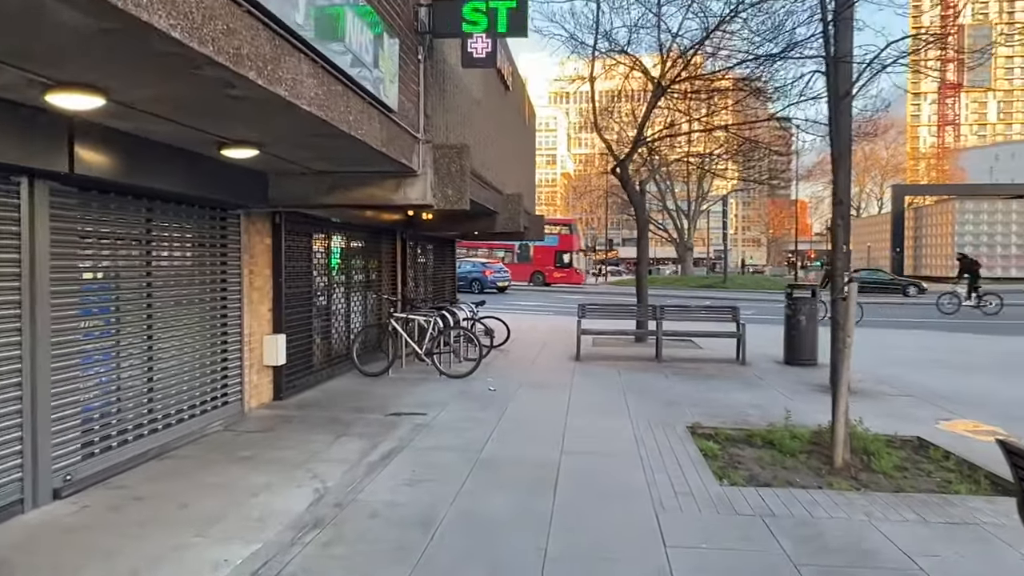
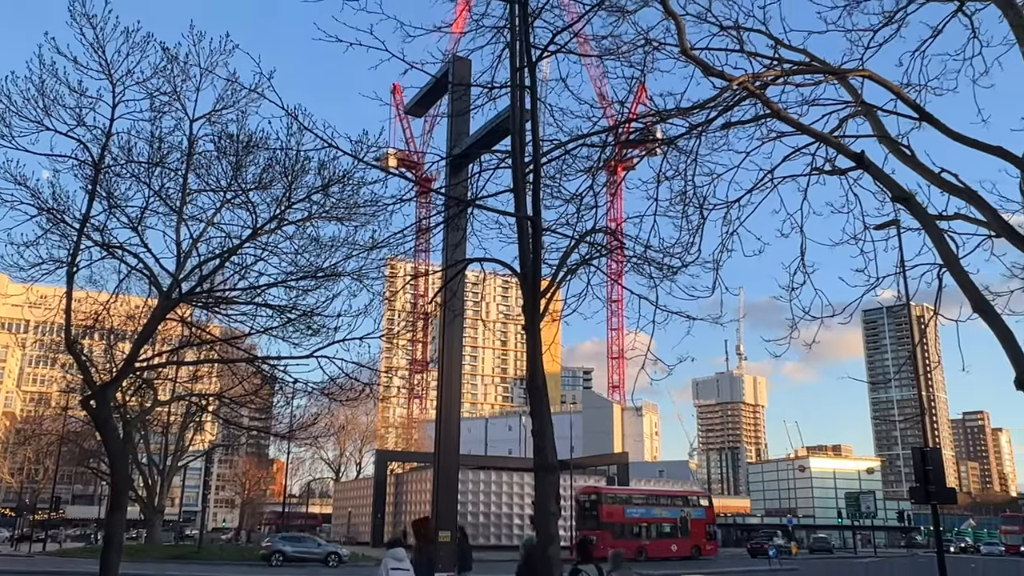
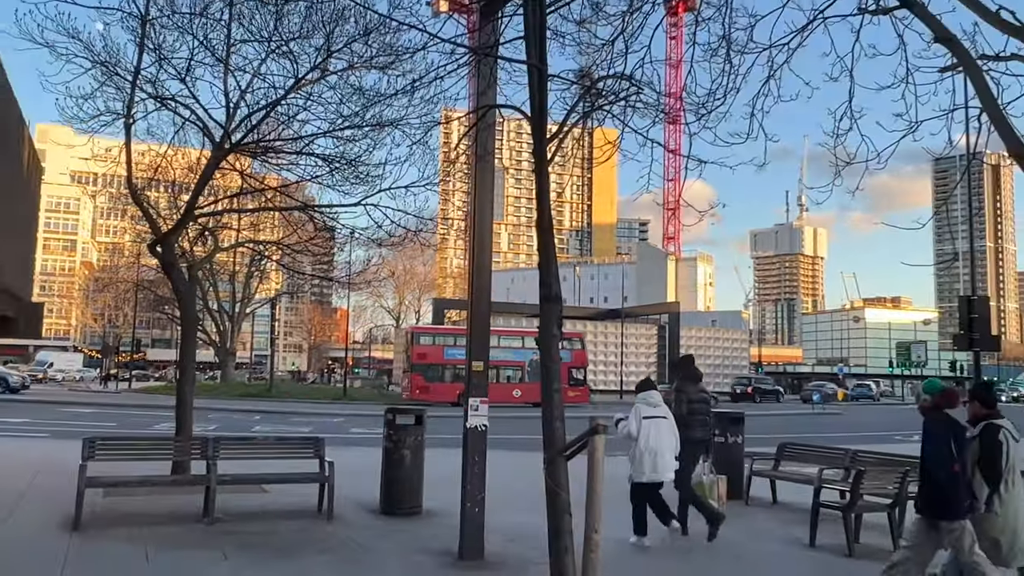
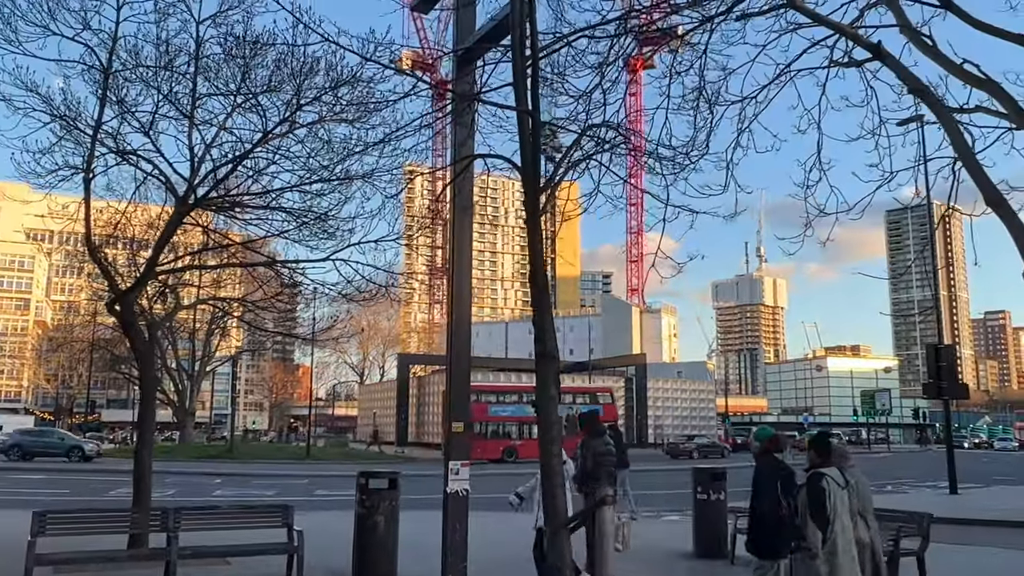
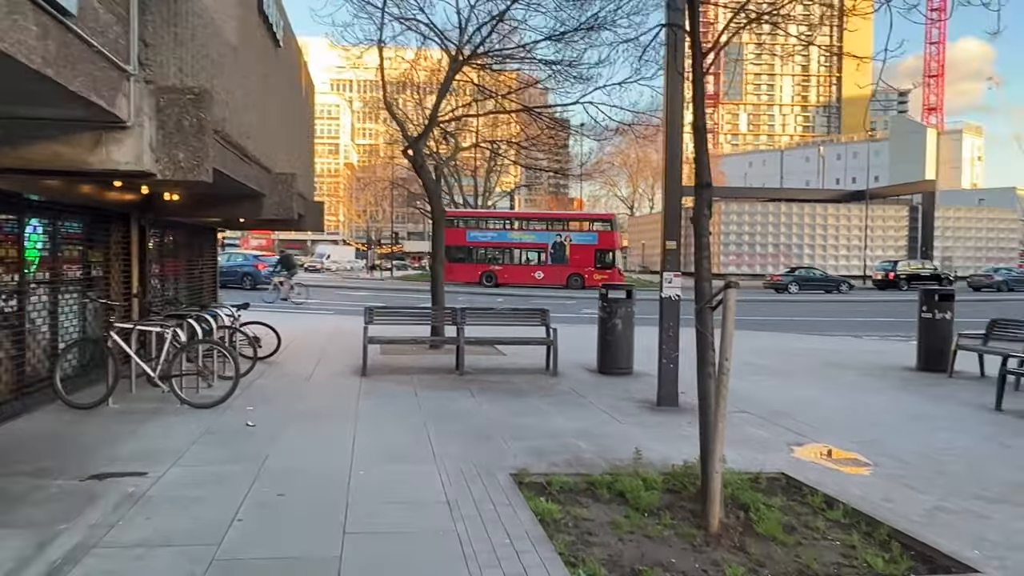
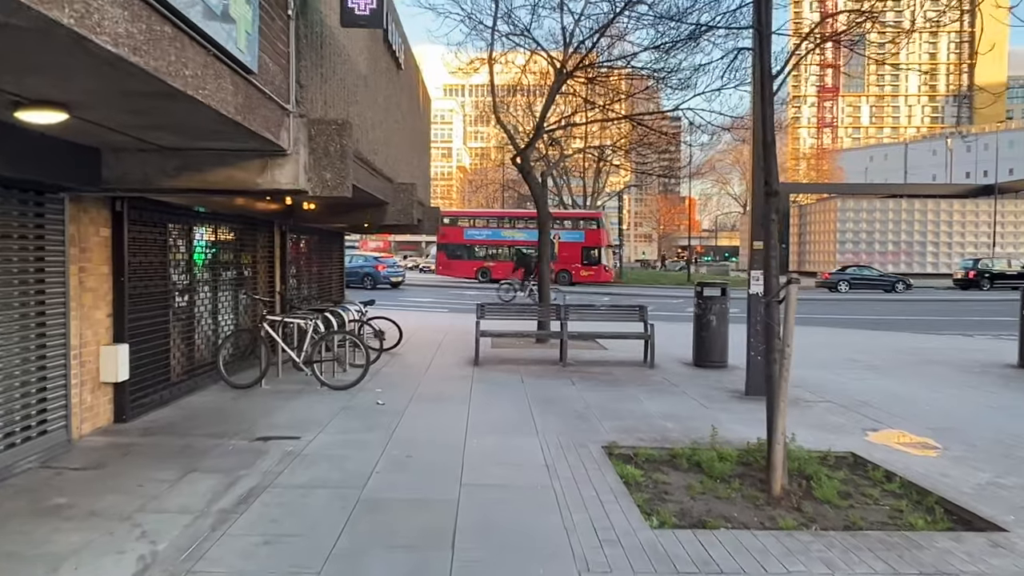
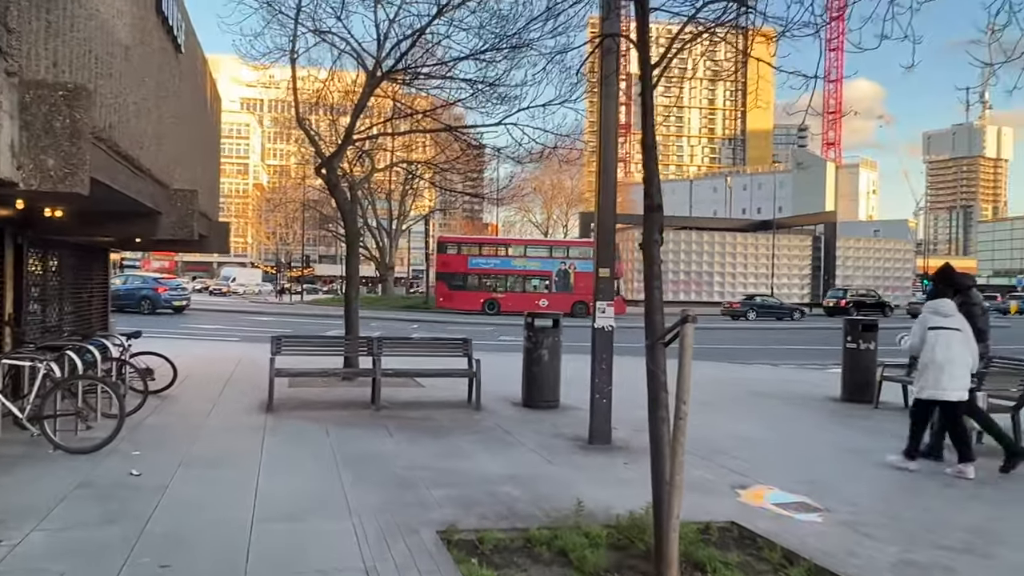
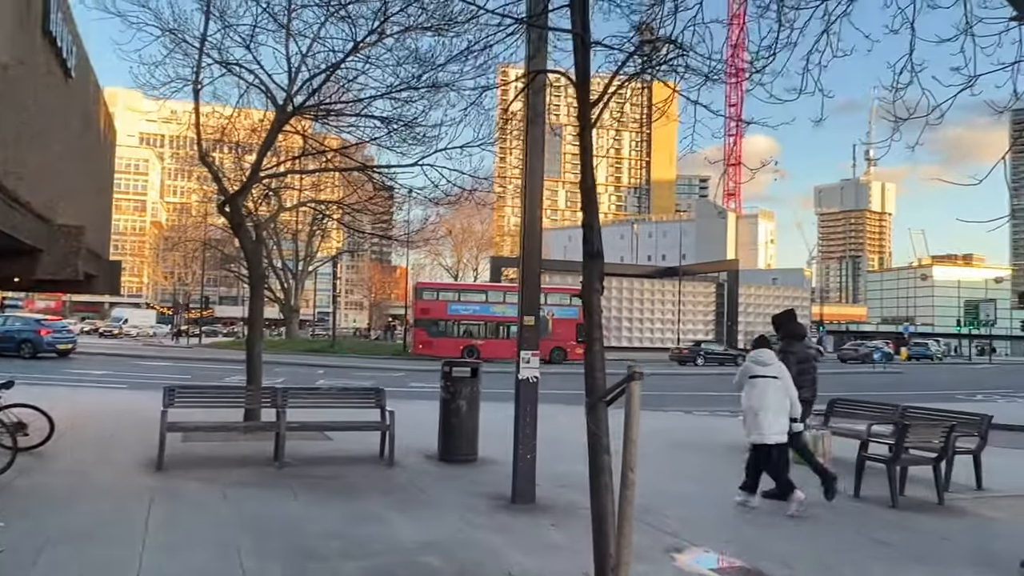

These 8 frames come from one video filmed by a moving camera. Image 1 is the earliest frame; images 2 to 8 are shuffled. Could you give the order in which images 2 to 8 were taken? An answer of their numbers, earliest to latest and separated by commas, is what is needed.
6, 5, 7, 8, 3, 4, 2
